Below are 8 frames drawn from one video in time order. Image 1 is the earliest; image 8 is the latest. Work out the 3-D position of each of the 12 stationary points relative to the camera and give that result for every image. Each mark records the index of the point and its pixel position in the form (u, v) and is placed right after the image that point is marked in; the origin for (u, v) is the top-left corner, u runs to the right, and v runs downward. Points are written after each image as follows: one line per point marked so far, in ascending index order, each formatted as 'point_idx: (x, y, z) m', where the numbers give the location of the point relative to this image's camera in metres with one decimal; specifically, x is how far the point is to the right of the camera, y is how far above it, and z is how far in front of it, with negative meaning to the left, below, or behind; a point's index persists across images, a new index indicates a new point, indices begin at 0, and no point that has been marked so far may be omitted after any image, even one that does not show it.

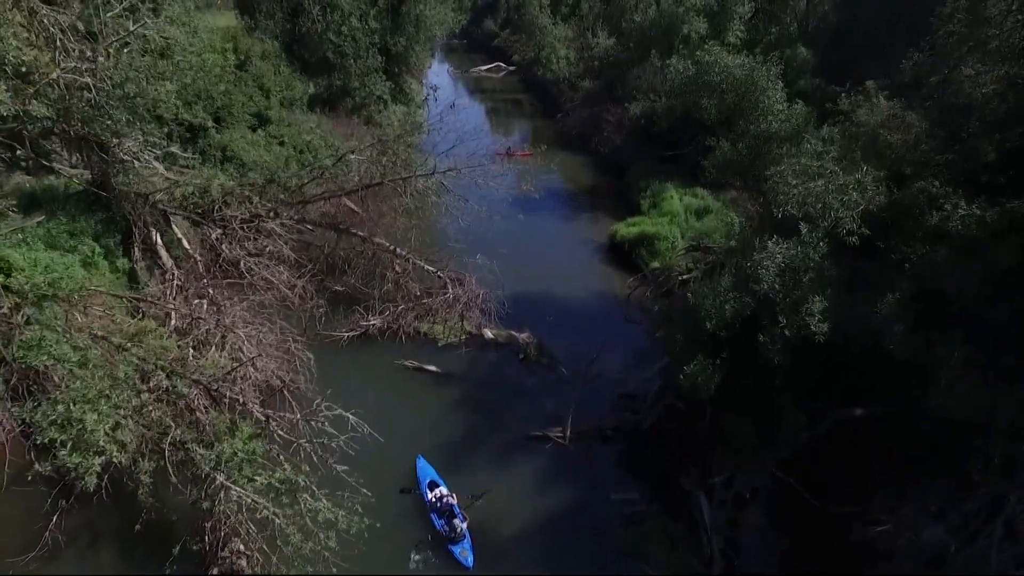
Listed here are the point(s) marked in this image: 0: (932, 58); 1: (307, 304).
0: (+9.0, +4.9, +13.4) m
1: (-4.3, -0.4, +13.0) m
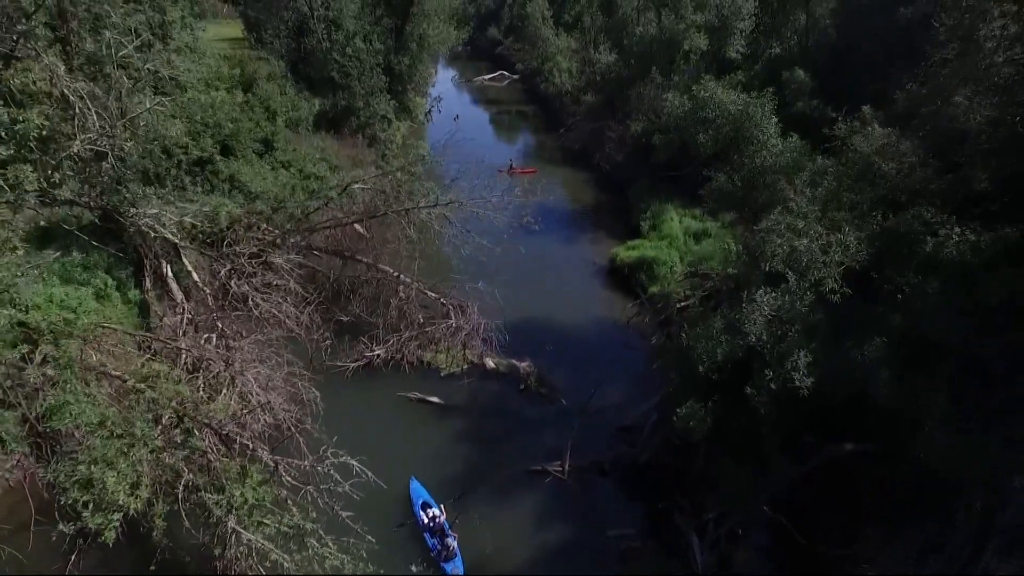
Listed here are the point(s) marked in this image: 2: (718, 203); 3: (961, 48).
0: (+9.0, +4.3, +13.7) m
1: (-4.3, -1.0, +13.3) m
2: (+4.8, +1.8, +14.5) m
3: (+8.5, +4.6, +11.8) m
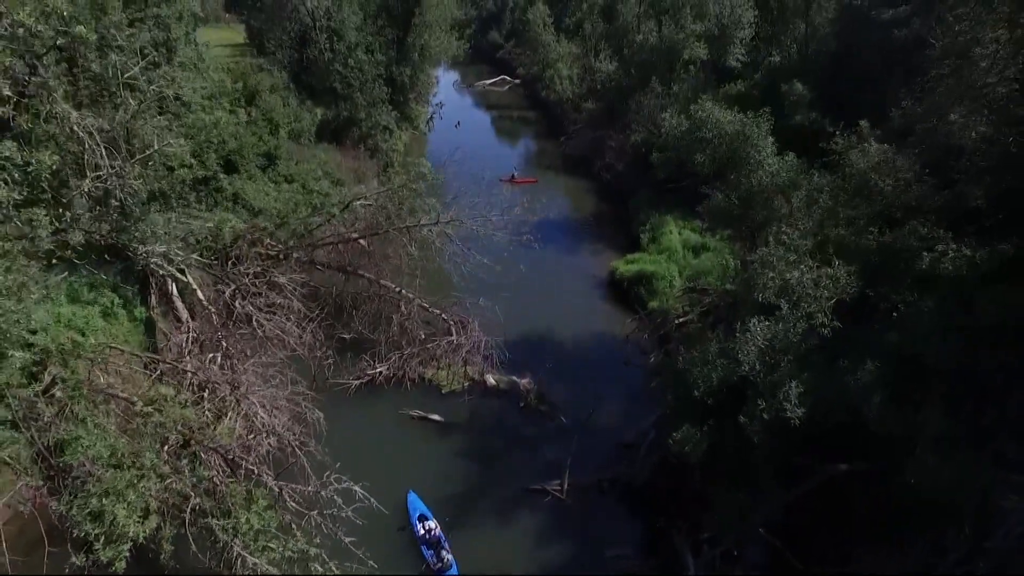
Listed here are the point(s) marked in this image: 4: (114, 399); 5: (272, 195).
0: (+9.0, +4.0, +13.8) m
1: (-4.2, -1.4, +13.5) m
2: (+4.8, +1.5, +14.7) m
3: (+8.5, +4.2, +11.9) m
4: (-6.4, -1.8, +10.0) m
5: (-6.6, +2.5, +17.3) m
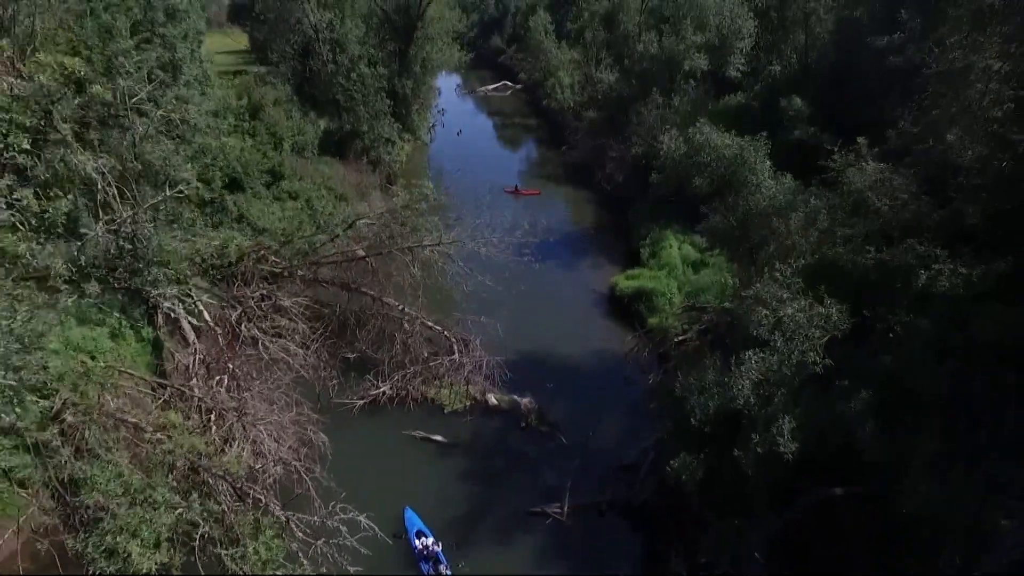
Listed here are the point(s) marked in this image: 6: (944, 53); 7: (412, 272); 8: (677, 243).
0: (+9.0, +3.6, +14.0) m
1: (-4.2, -1.9, +13.7) m
2: (+4.8, +1.0, +14.9) m
3: (+8.5, +3.8, +12.1) m
4: (-6.4, -2.2, +10.2) m
5: (-6.5, +2.1, +17.5) m
6: (+9.1, +5.0, +13.2) m
7: (-2.5, +0.3, +15.6) m
8: (+5.1, +1.4, +19.6) m
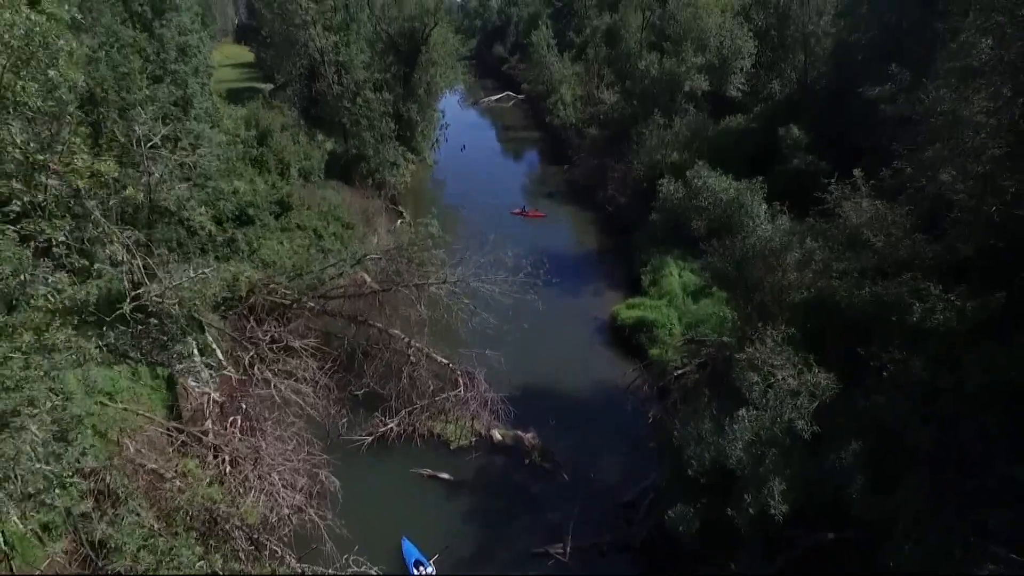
0: (+9.1, +2.7, +14.3) m
1: (-4.1, -2.7, +14.1) m
2: (+4.9, +0.2, +15.2) m
3: (+8.5, +3.0, +12.5) m
4: (-6.3, -3.1, +10.7) m
5: (-6.4, +1.2, +17.9) m
6: (+9.1, +4.2, +13.6) m
7: (-2.4, -0.5, +16.0) m
8: (+5.2, +0.5, +20.0) m
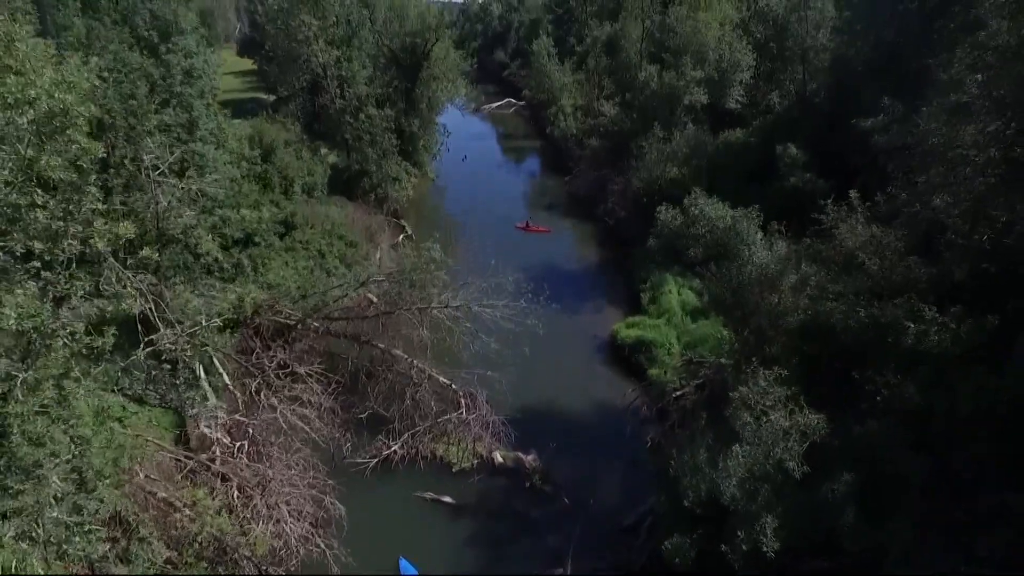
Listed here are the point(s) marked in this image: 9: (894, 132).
0: (+9.1, +2.2, +14.6) m
1: (-4.1, -3.3, +14.4) m
2: (+4.9, -0.4, +15.5) m
3: (+8.5, +2.4, +12.7) m
4: (-6.3, -3.7, +11.0) m
5: (-6.4, +0.6, +18.2) m
6: (+9.1, +3.6, +13.8) m
7: (-2.4, -1.1, +16.3) m
8: (+5.3, 0.0, +20.2) m
9: (+9.8, +4.0, +16.2) m
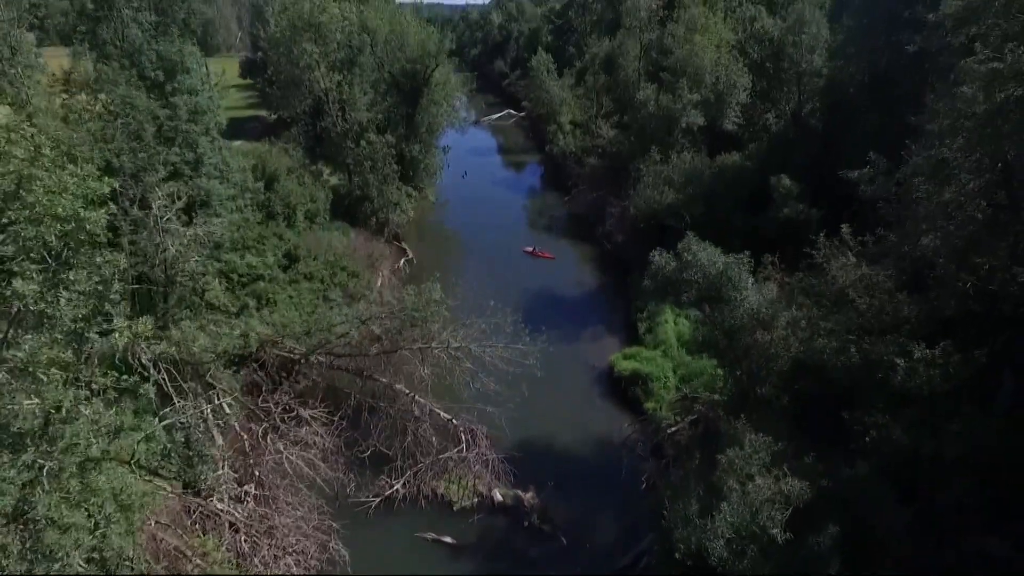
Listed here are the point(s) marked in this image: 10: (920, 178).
0: (+9.1, +1.3, +14.9) m
1: (-4.1, -4.3, +14.8) m
2: (+4.9, -1.3, +15.9) m
3: (+8.5, +1.5, +13.1) m
4: (-6.3, -4.7, +11.4) m
5: (-6.4, -0.4, +18.6) m
6: (+9.1, +2.7, +14.2) m
7: (-2.4, -2.1, +16.7) m
8: (+5.2, -1.0, +20.6) m
9: (+9.8, +3.1, +16.5) m
10: (+8.9, +2.4, +13.6) m
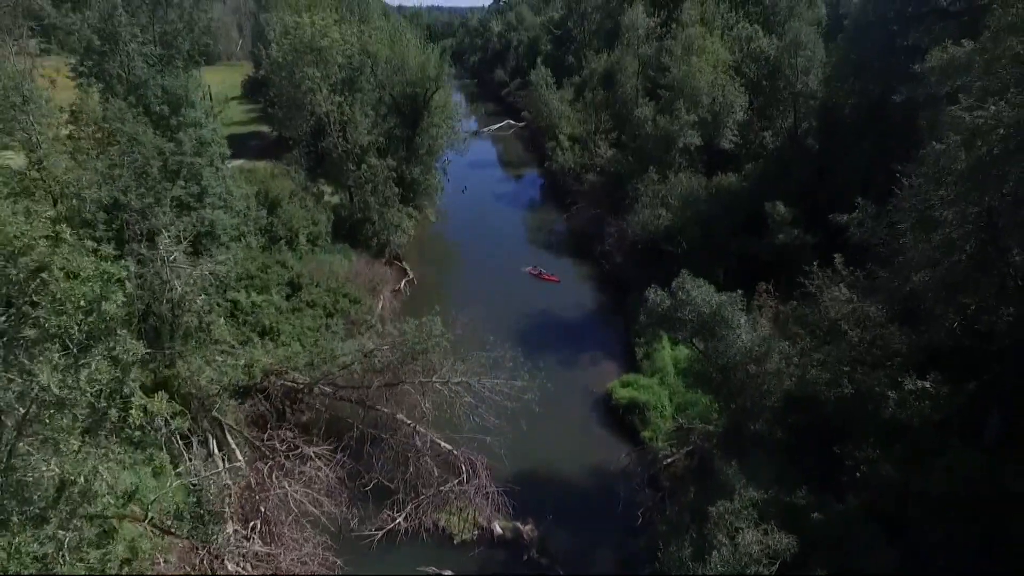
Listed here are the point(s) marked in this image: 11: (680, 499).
0: (+9.0, +0.4, +15.3) m
1: (-4.1, -5.2, +15.1) m
2: (+4.9, -2.2, +16.2) m
3: (+8.5, +0.6, +13.4) m
4: (-6.3, -5.6, +11.7) m
5: (-6.5, -1.3, +19.0) m
6: (+9.0, +1.8, +14.6) m
7: (-2.4, -3.0, +17.0) m
8: (+5.2, -1.9, +20.9) m
9: (+9.8, +2.2, +16.9) m
10: (+8.8, +1.5, +14.0) m
11: (+4.0, -4.8, +14.9) m
